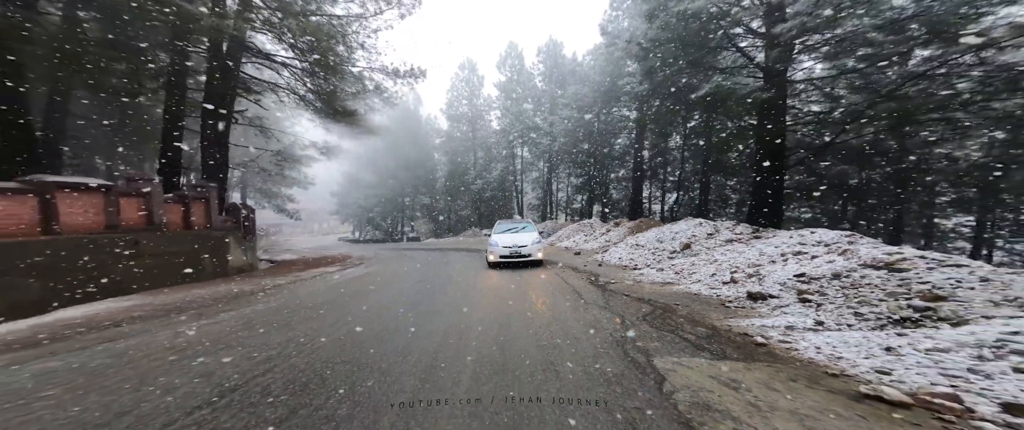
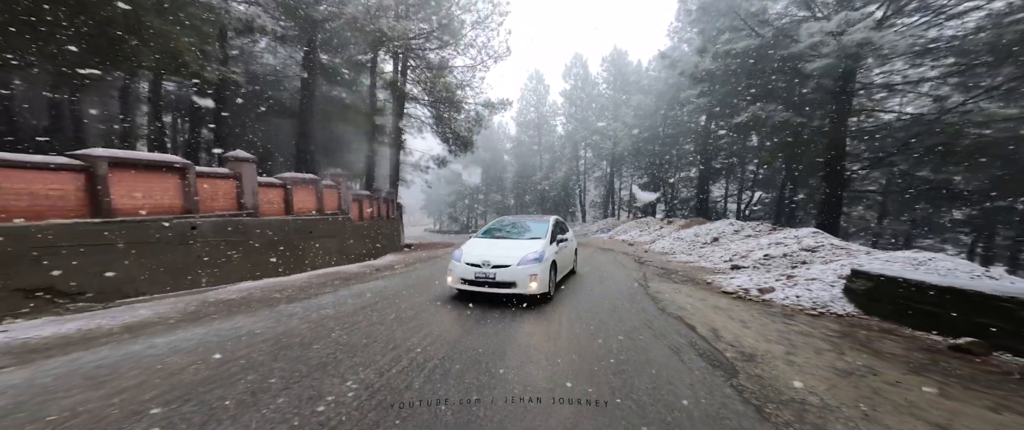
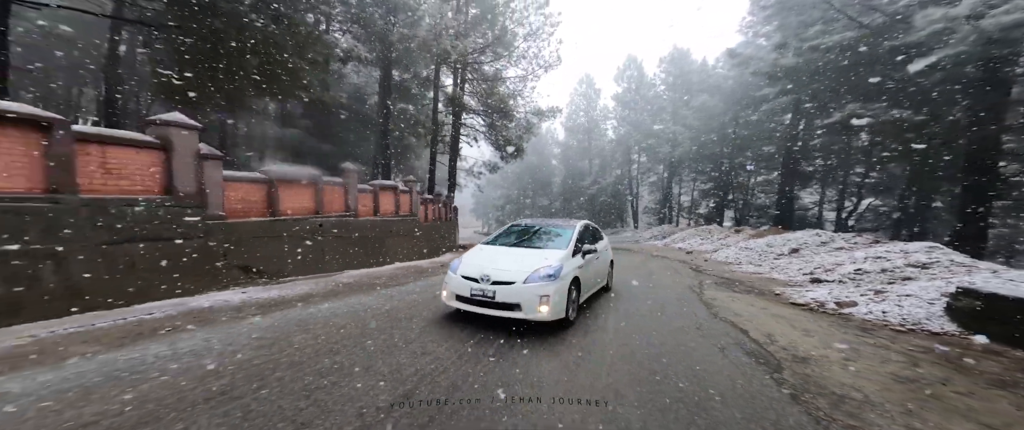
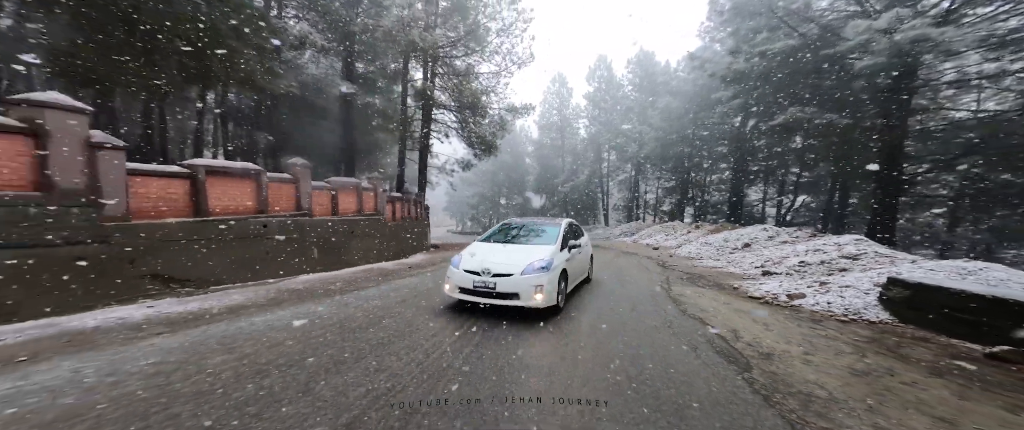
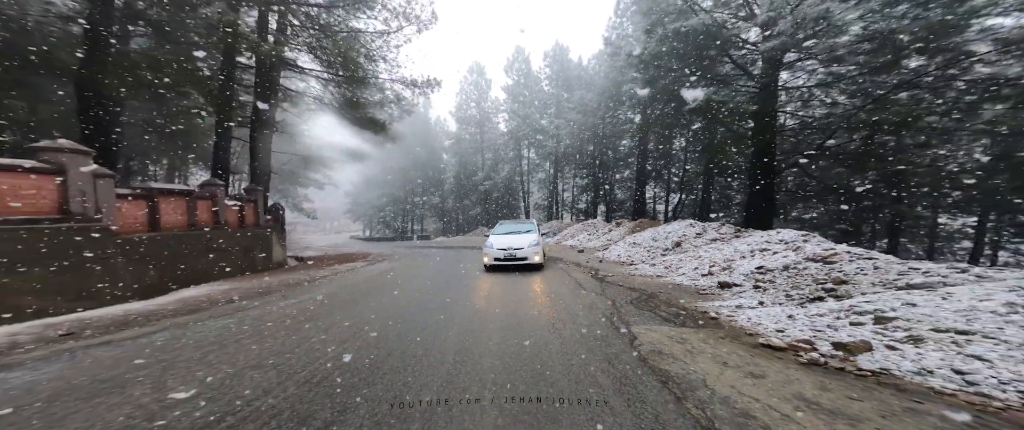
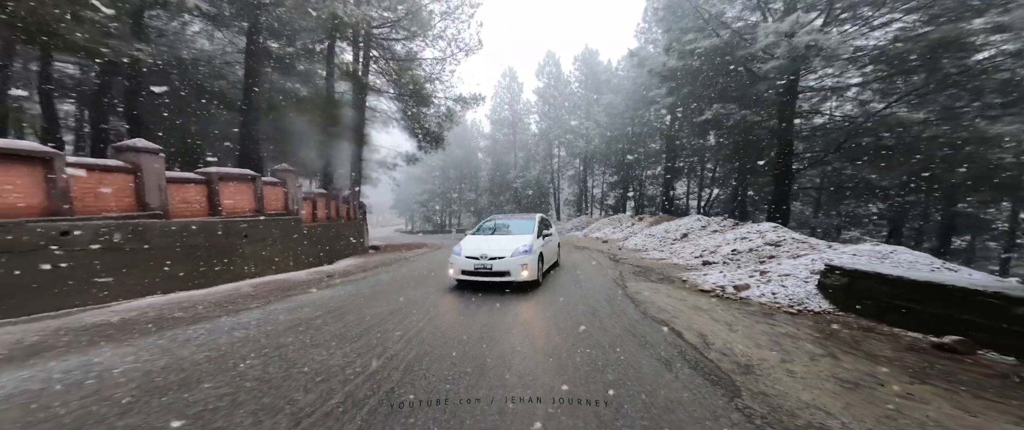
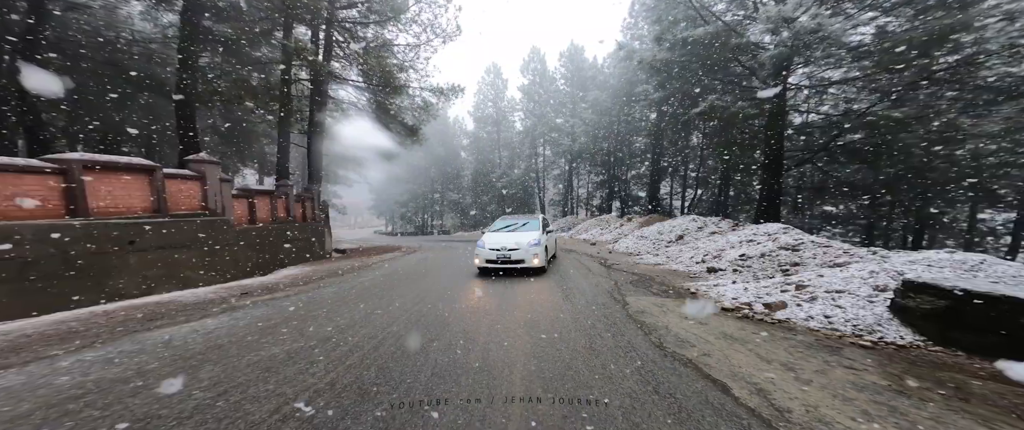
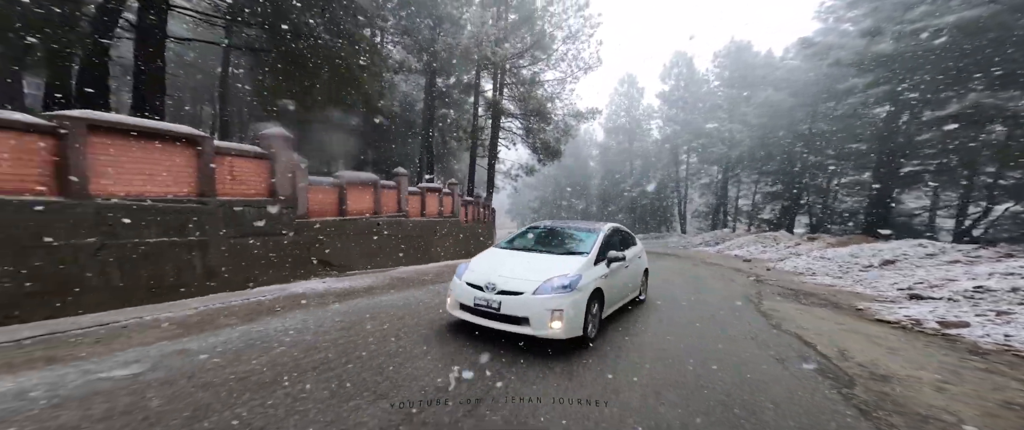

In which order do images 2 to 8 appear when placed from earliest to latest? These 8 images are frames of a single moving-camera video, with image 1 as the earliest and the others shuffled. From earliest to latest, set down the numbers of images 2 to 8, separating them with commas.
5, 7, 6, 2, 4, 3, 8
